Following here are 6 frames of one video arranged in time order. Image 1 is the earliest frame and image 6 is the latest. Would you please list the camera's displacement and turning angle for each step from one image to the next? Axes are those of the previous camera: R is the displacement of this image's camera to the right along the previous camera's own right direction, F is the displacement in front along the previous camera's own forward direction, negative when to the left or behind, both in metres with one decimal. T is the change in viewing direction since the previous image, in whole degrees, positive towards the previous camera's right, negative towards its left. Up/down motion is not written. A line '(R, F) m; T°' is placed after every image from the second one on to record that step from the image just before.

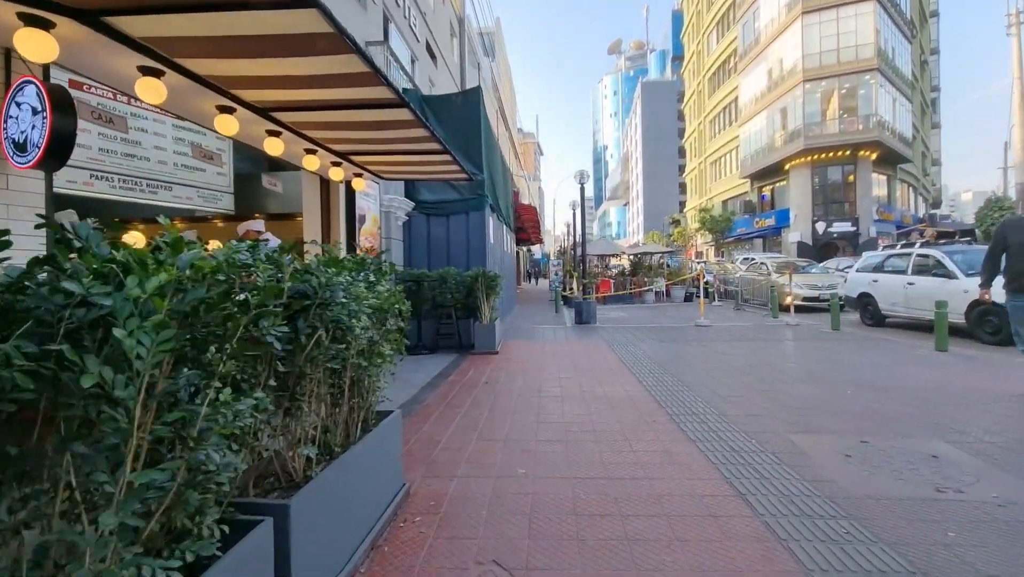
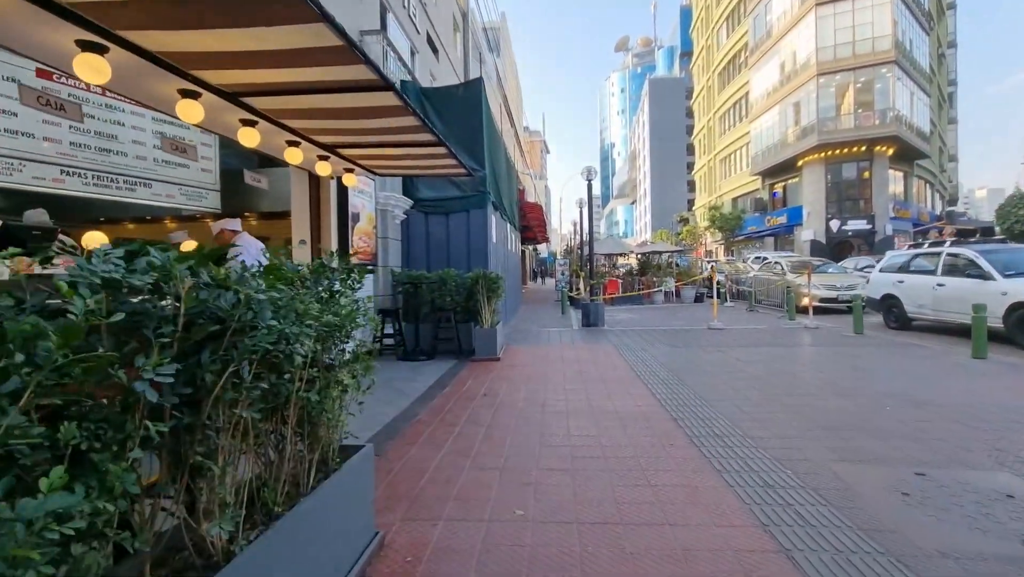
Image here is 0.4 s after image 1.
(+0.1, +0.6) m; -1°
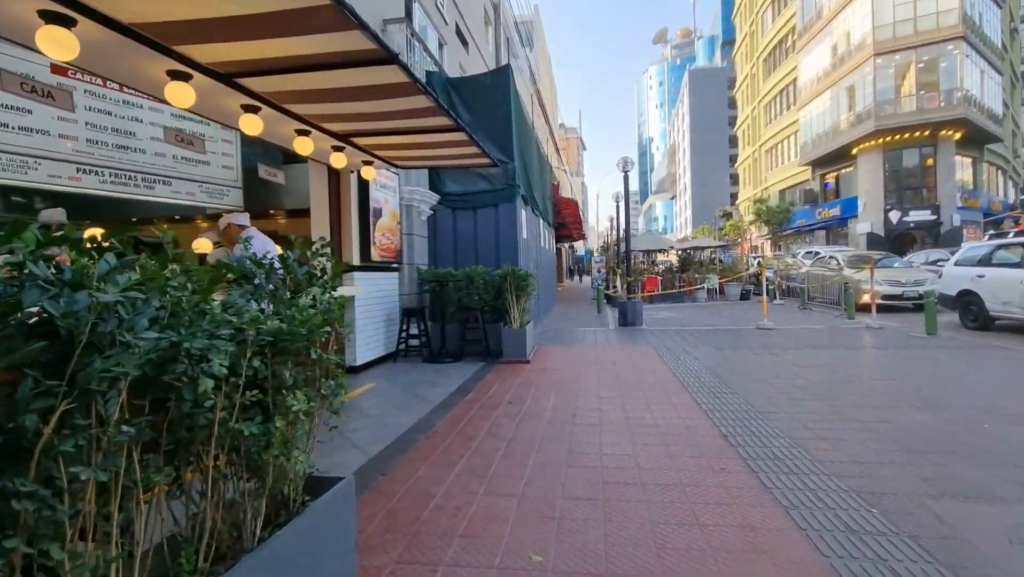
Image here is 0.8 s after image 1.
(+0.1, +0.6) m; -4°
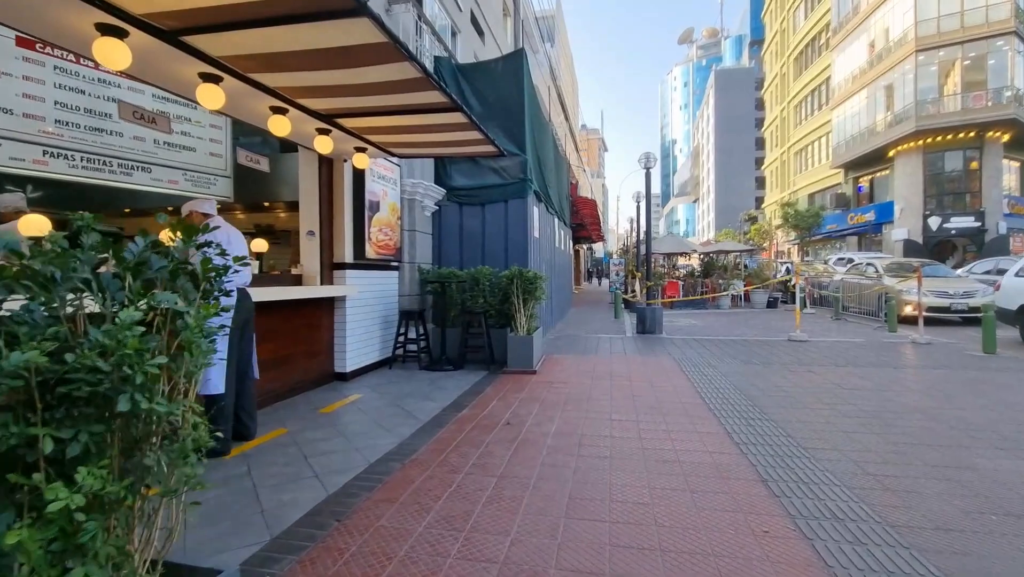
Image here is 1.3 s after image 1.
(+0.2, +0.8) m; -2°
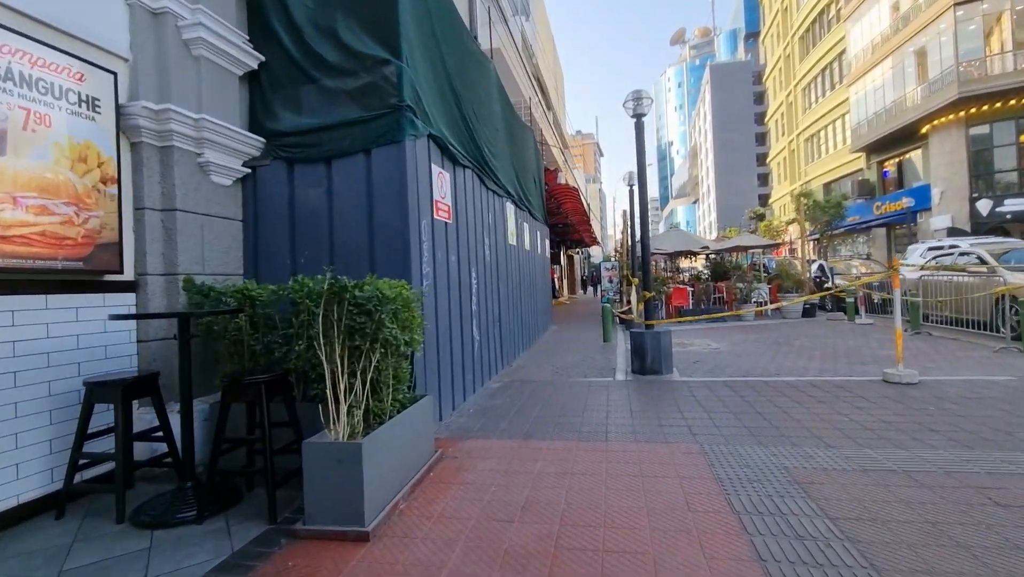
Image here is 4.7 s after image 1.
(+1.4, +4.7) m; 0°
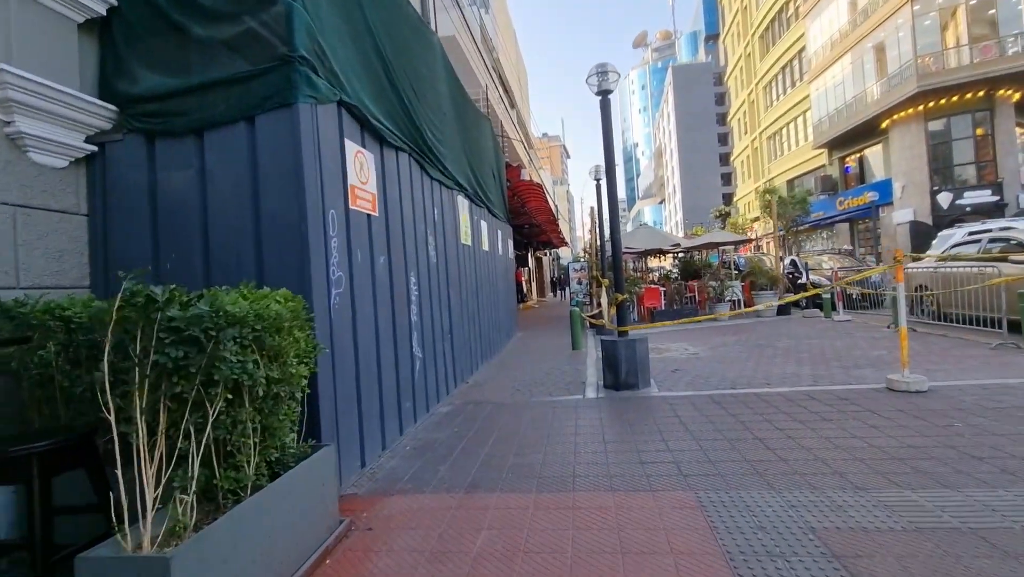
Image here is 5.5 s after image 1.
(+0.3, +1.2) m; +3°
